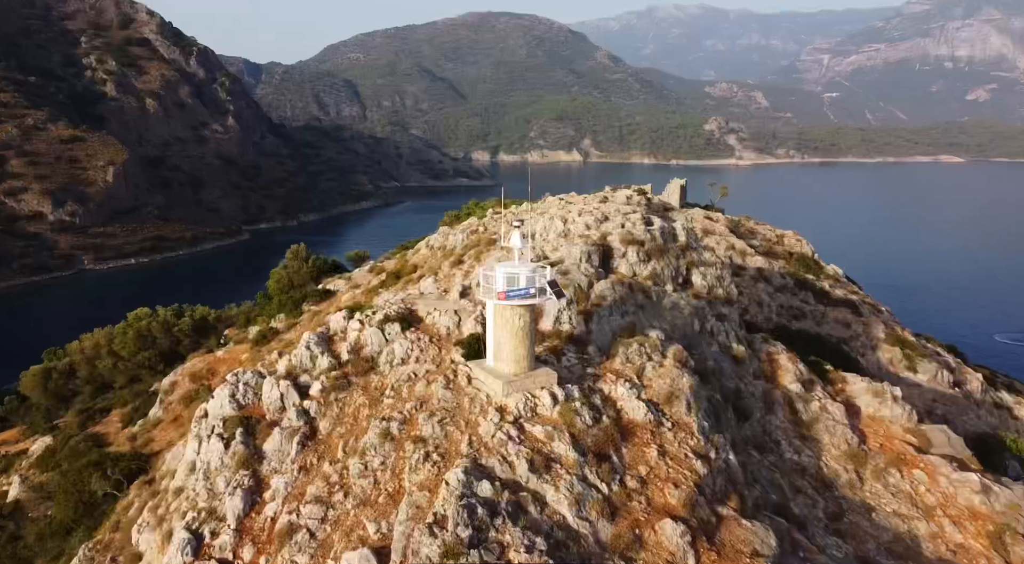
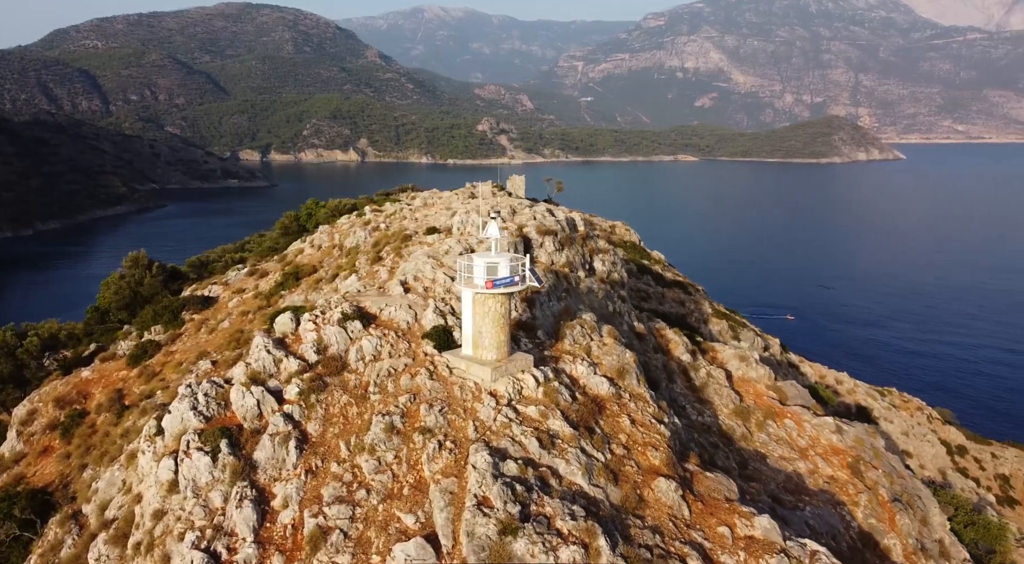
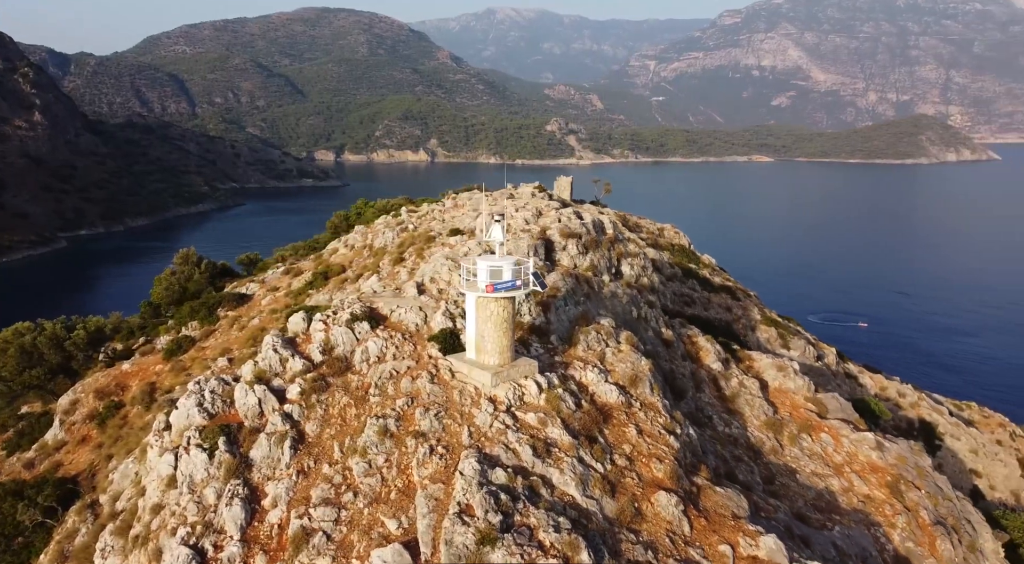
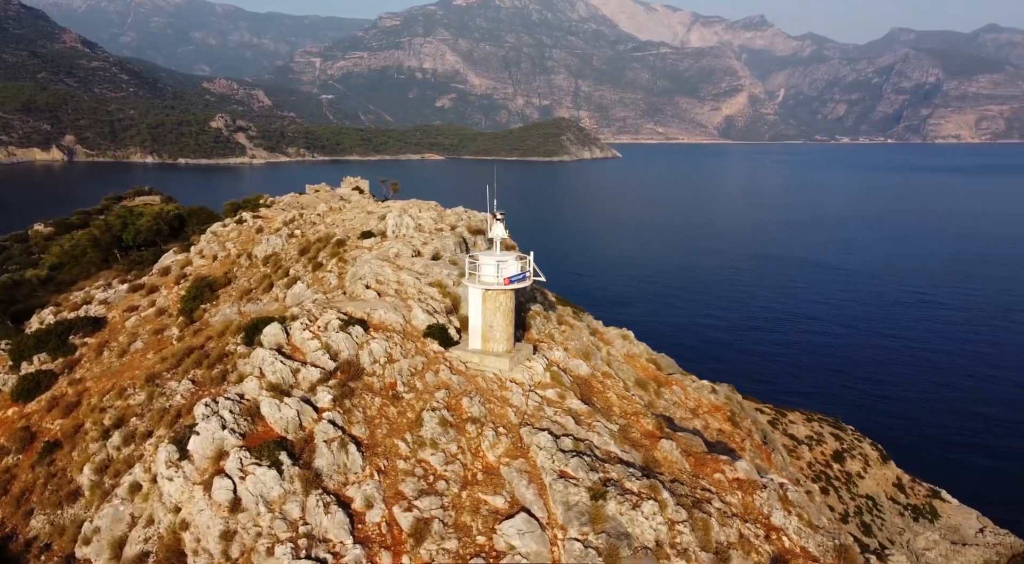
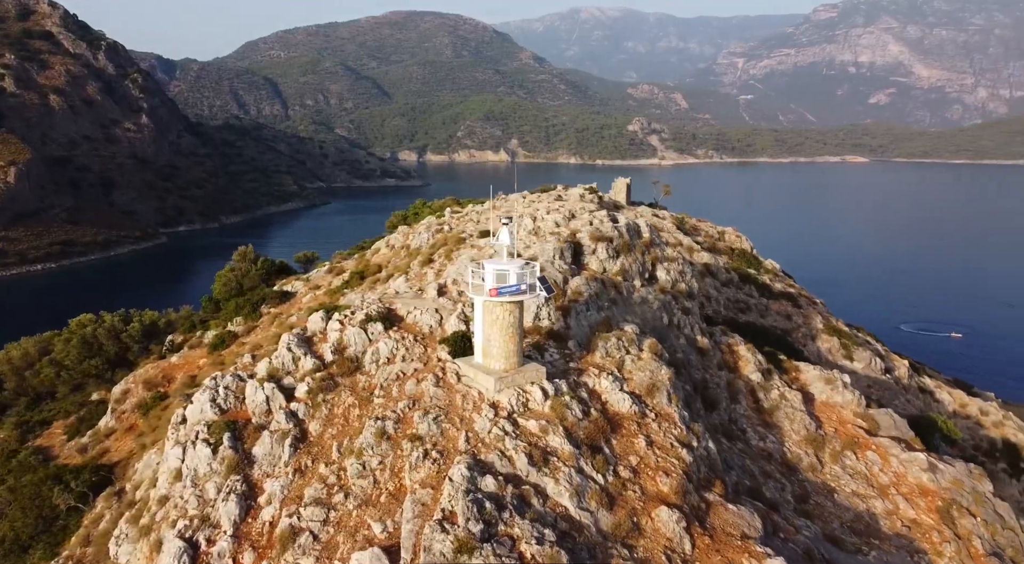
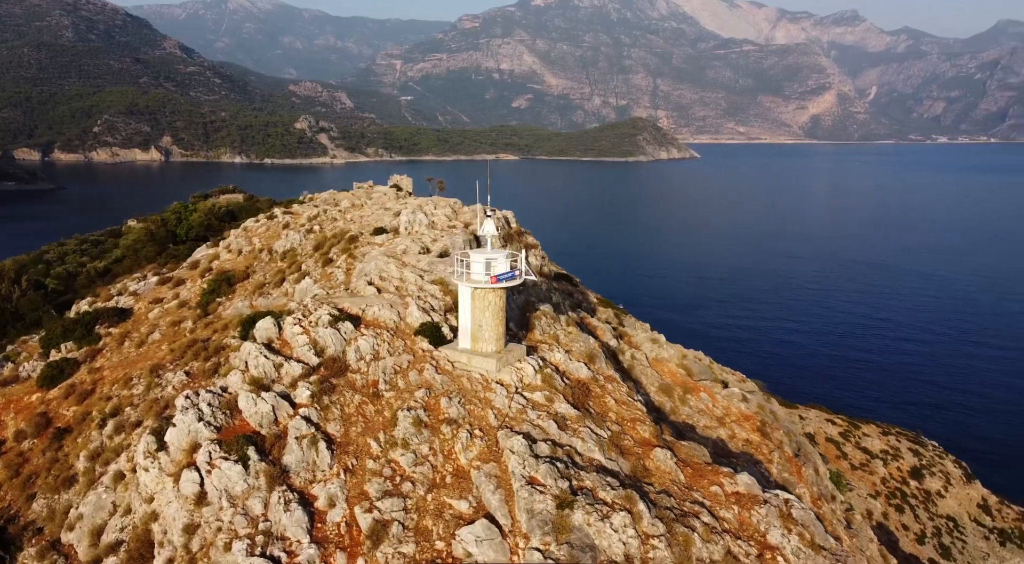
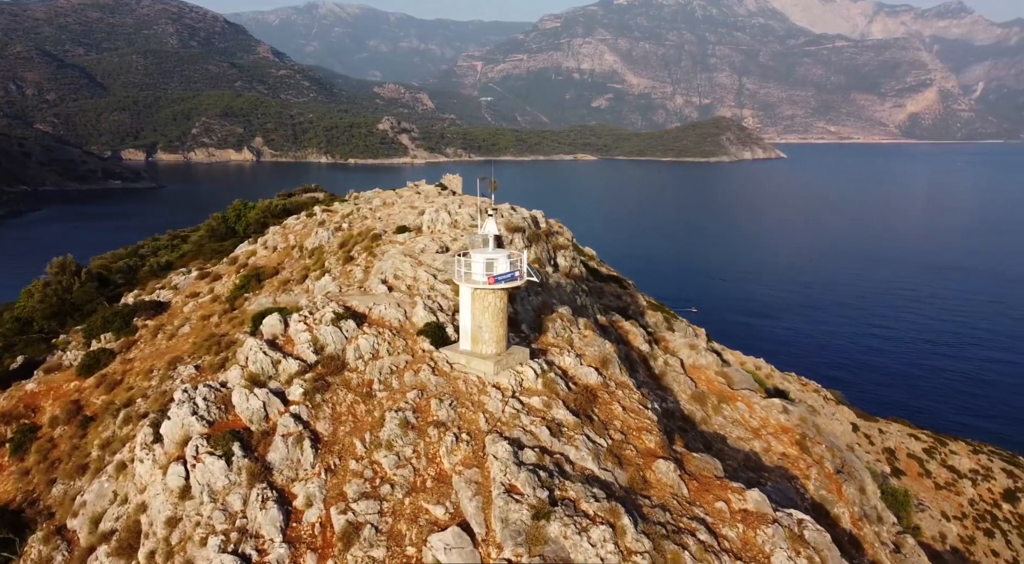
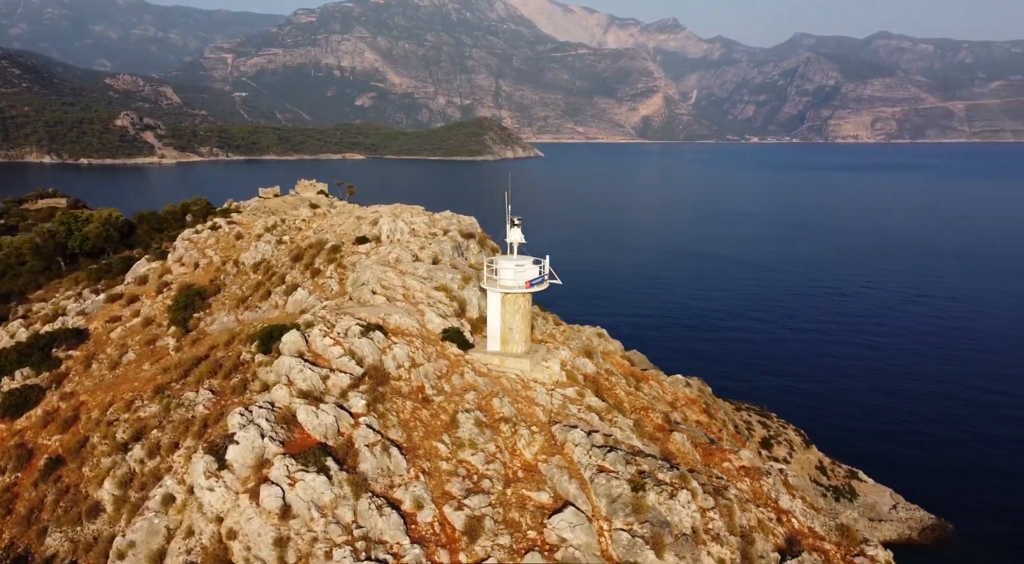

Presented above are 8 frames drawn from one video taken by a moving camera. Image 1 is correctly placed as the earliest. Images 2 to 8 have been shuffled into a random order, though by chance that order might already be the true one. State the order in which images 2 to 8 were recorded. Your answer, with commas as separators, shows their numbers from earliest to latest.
5, 3, 2, 7, 6, 4, 8
